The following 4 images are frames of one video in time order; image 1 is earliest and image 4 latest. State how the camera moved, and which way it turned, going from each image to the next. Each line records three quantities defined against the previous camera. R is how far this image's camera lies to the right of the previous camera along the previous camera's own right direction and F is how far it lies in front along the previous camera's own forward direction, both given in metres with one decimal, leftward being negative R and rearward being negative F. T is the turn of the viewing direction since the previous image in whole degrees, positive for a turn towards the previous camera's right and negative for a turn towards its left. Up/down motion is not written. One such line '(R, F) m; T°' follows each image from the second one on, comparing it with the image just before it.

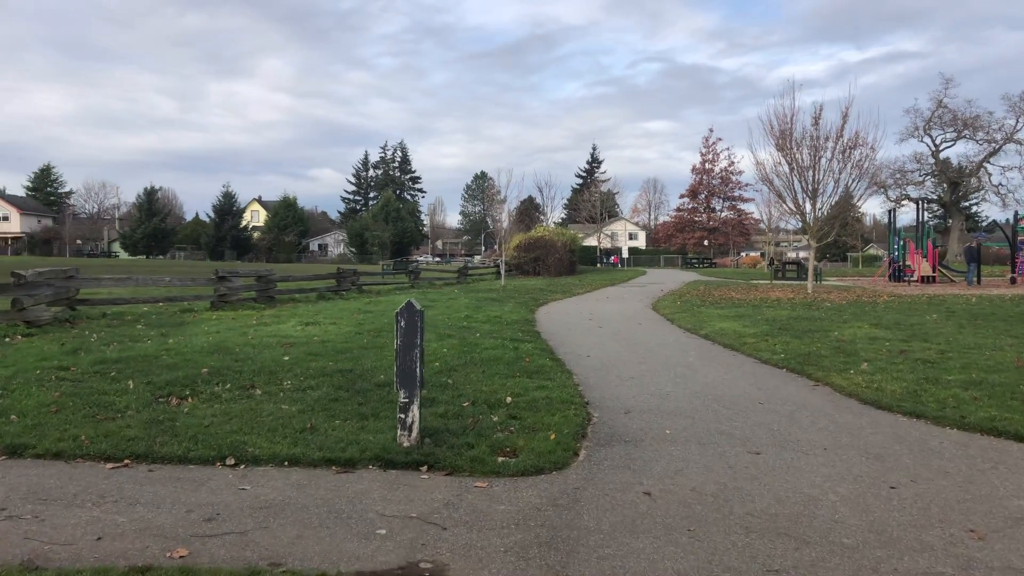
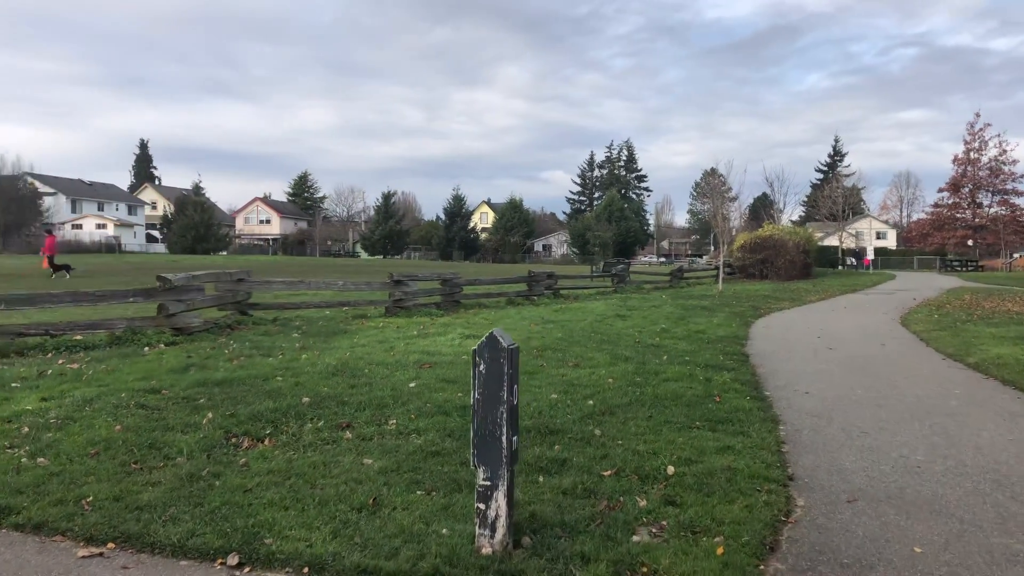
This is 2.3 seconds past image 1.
(+0.4, +1.9) m; -15°
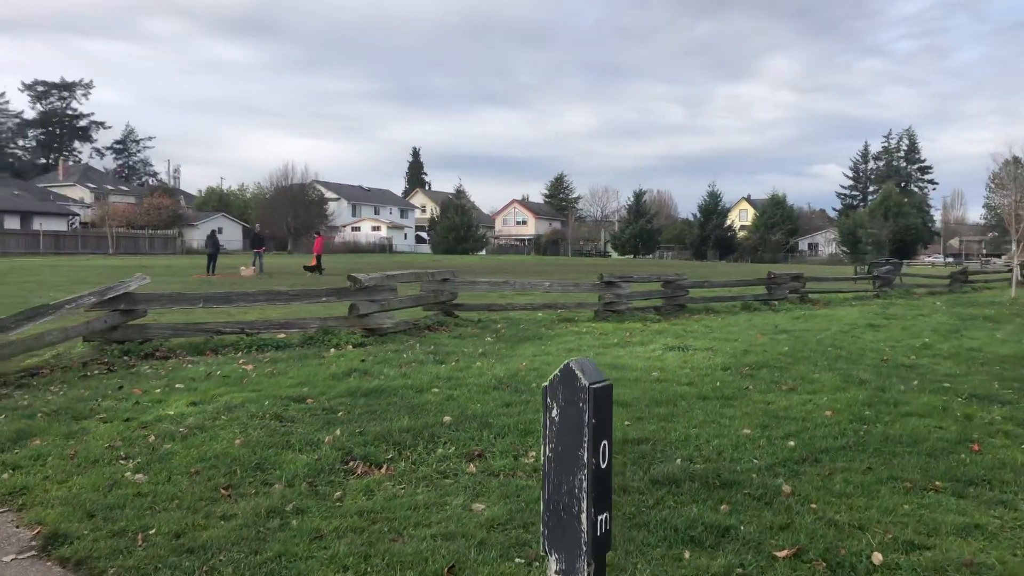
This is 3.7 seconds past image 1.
(+0.5, +1.1) m; -17°
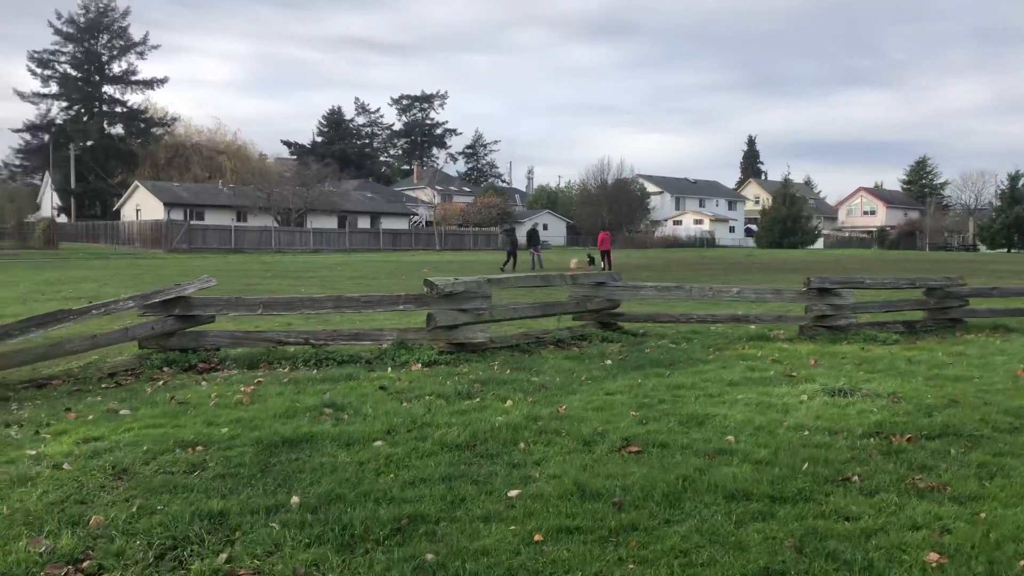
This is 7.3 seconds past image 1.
(+1.9, +2.3) m; -23°
